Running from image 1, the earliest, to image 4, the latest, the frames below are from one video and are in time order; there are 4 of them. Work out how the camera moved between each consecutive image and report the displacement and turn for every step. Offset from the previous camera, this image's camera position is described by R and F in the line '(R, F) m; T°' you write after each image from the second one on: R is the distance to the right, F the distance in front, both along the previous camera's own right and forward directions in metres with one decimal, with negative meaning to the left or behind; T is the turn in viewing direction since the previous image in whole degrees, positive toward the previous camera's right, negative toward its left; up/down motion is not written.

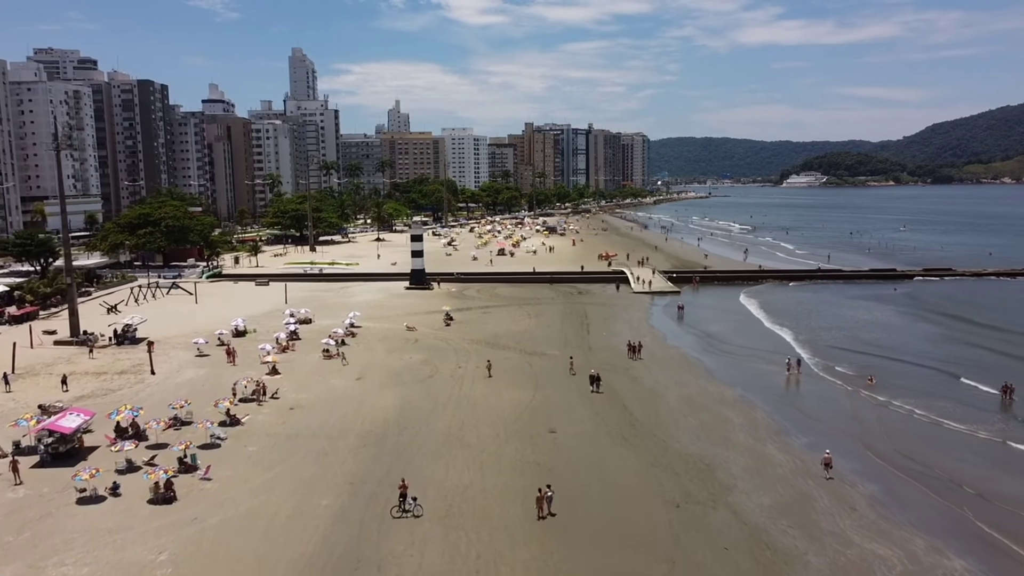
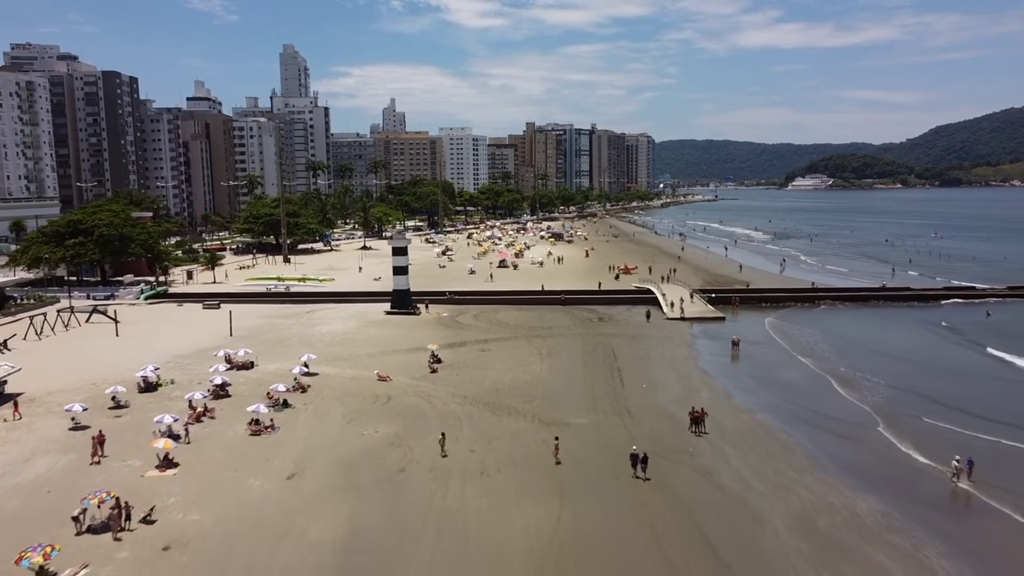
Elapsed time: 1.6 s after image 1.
(-0.3, +12.5) m; 0°
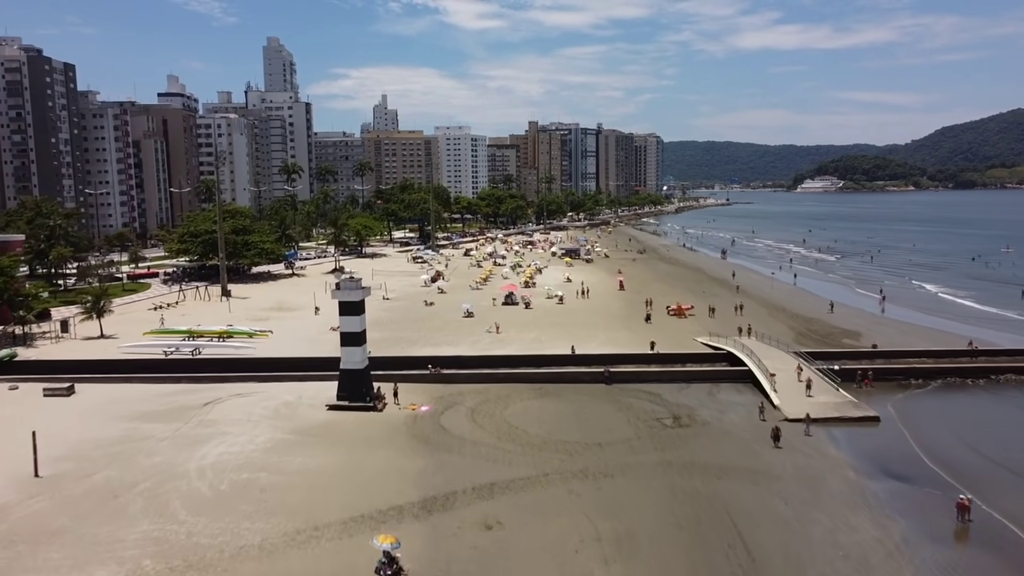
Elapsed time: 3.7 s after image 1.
(-0.8, +20.6) m; 0°
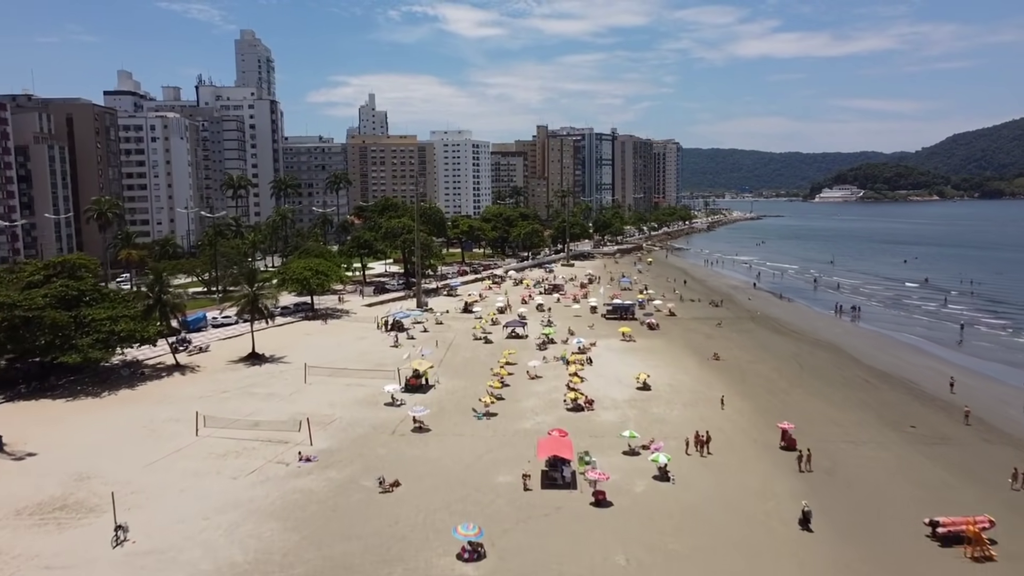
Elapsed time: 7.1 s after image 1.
(-1.6, +32.8) m; 0°
